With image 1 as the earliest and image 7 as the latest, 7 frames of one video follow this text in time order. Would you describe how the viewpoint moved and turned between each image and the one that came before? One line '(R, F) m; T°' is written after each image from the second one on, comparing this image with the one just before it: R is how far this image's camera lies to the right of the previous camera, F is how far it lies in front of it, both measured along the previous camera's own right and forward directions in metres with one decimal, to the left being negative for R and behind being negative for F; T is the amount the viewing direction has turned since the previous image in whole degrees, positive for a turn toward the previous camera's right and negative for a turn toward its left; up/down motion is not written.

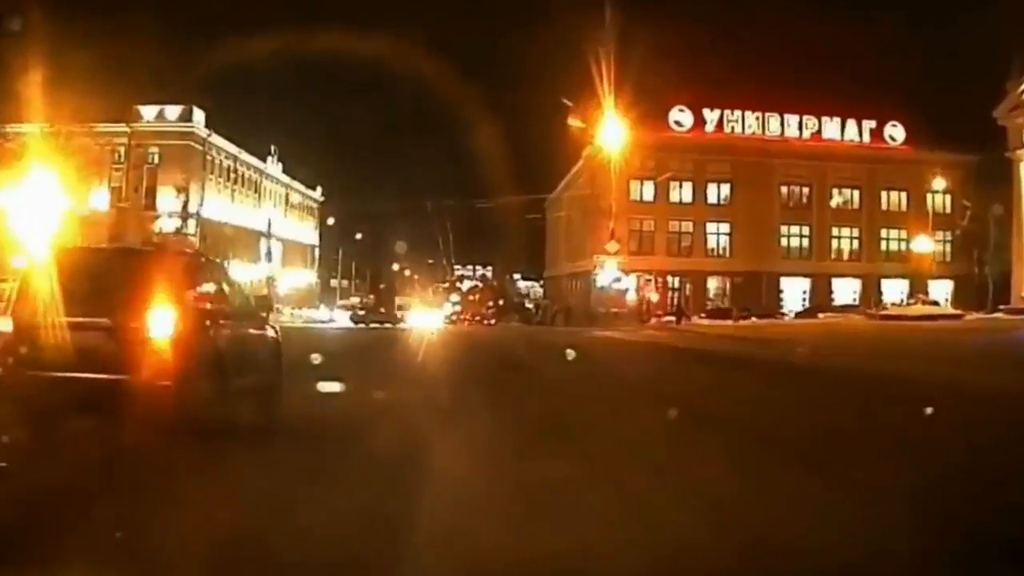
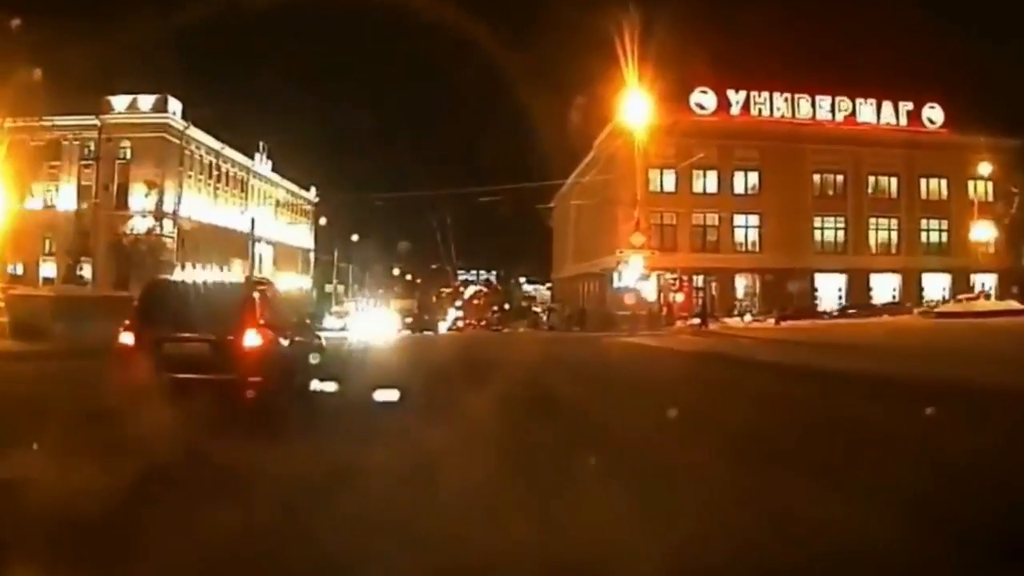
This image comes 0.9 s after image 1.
(-0.2, +6.6) m; 0°
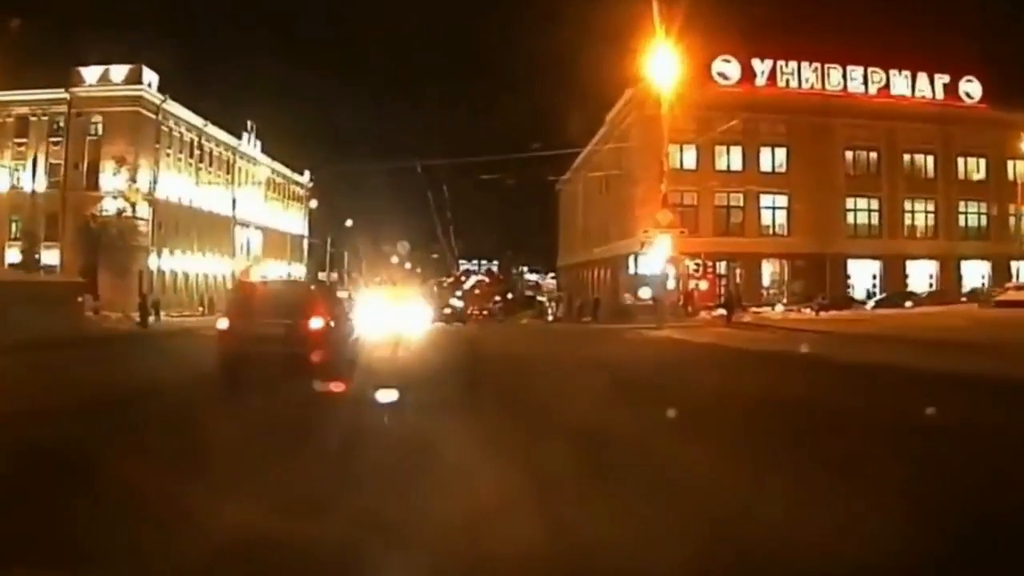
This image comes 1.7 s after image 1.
(-0.2, +5.5) m; 0°
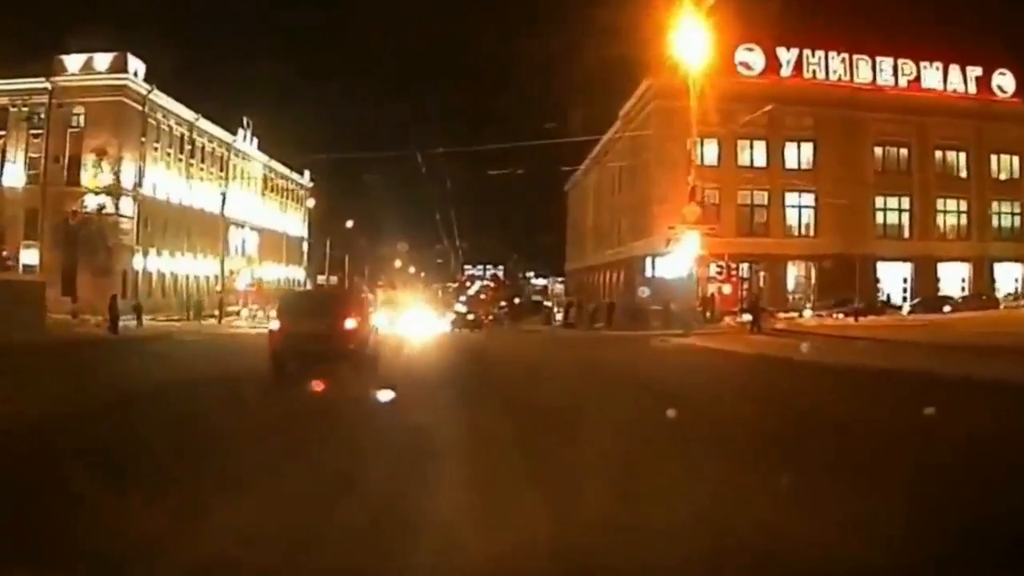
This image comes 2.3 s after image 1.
(-0.2, +3.8) m; 0°
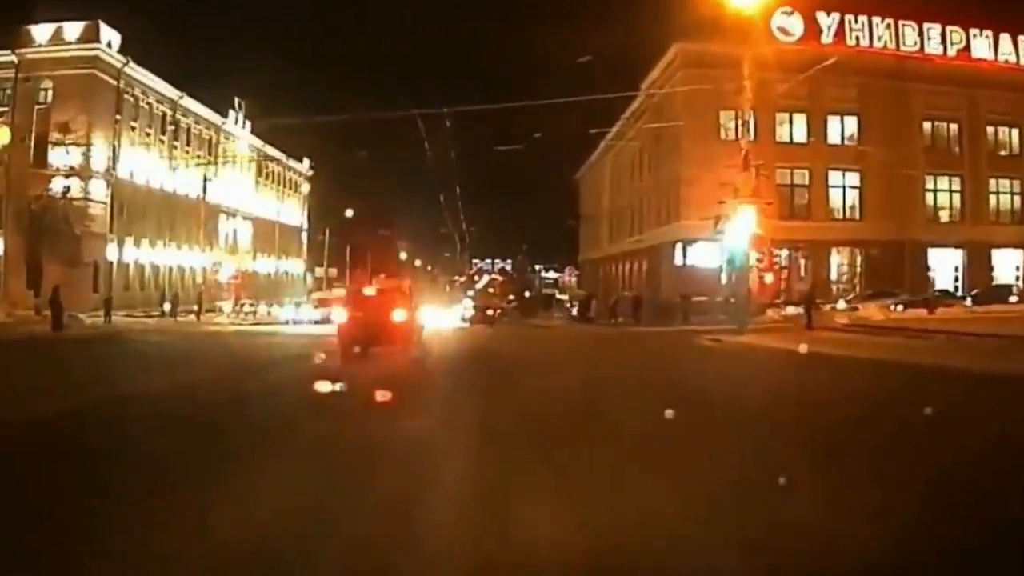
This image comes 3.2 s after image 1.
(-0.3, +5.4) m; 0°
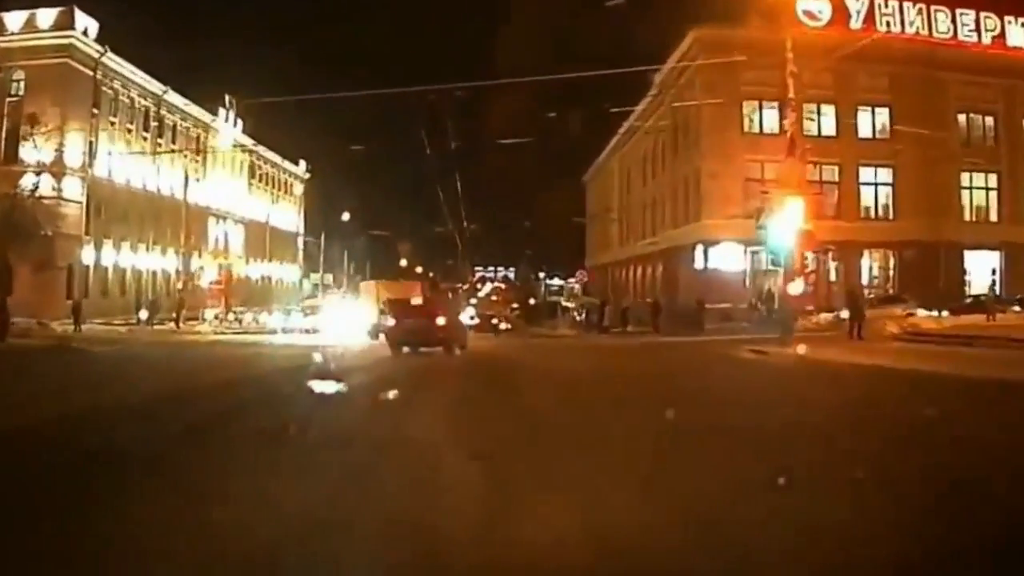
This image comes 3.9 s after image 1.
(-0.2, +3.7) m; 0°
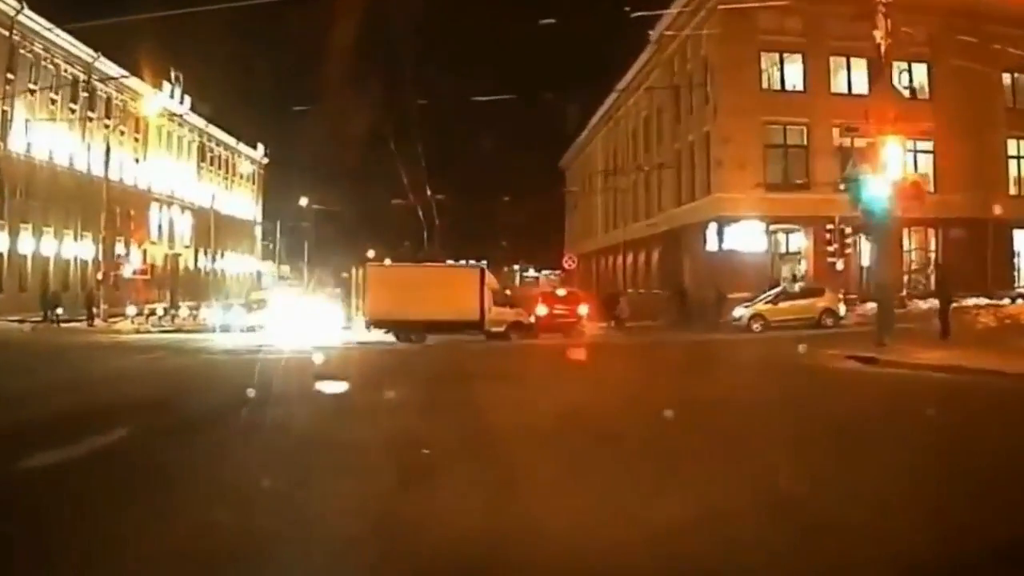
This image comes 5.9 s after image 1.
(-0.2, +6.8) m; +1°
